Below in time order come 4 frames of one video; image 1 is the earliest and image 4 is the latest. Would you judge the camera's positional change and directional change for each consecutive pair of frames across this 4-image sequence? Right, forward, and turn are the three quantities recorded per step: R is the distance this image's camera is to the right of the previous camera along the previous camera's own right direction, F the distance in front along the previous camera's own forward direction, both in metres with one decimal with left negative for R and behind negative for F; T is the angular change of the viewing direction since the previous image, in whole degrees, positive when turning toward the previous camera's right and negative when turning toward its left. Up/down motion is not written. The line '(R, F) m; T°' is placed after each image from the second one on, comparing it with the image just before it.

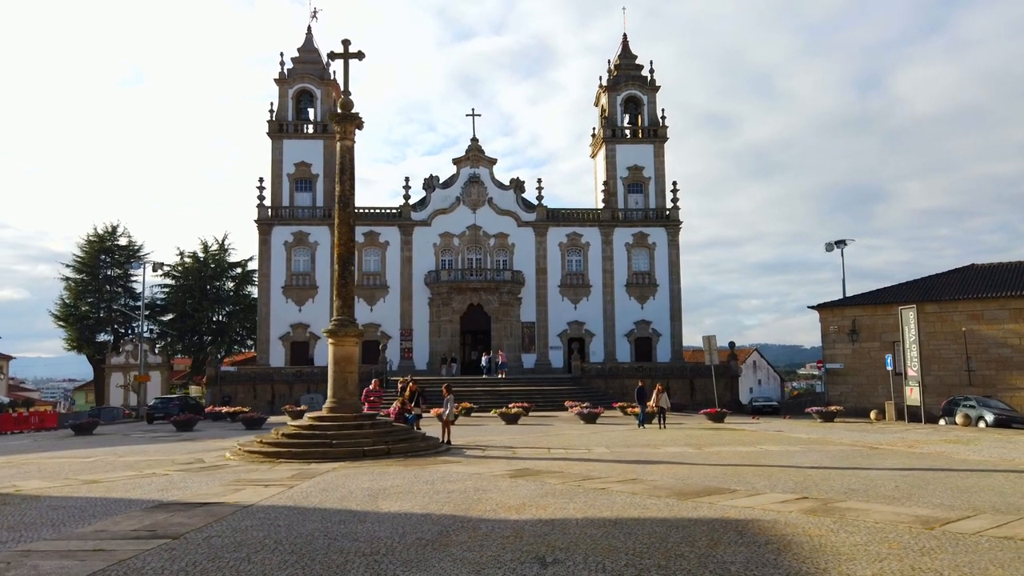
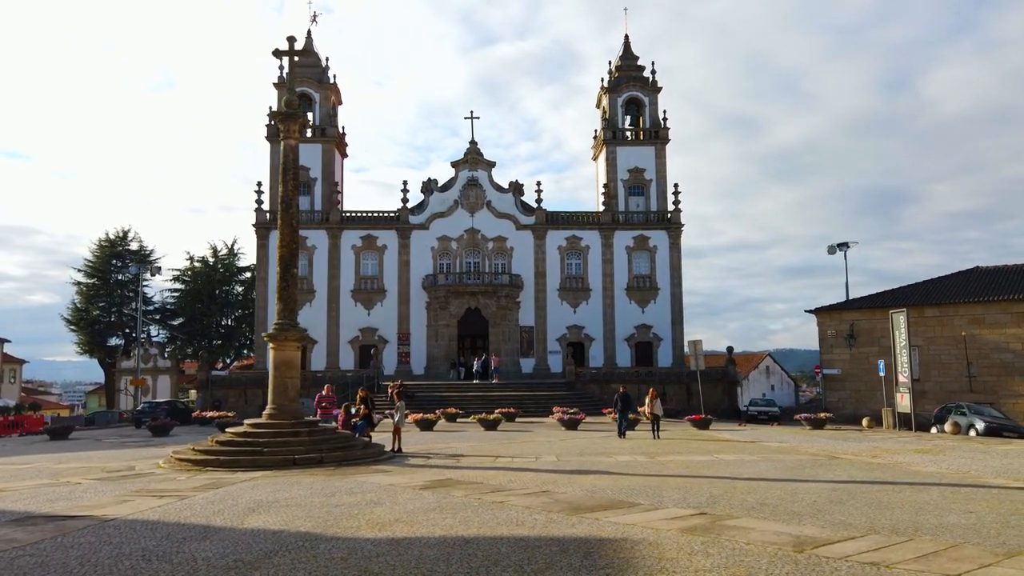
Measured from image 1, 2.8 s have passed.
(+1.5, +0.6) m; -2°
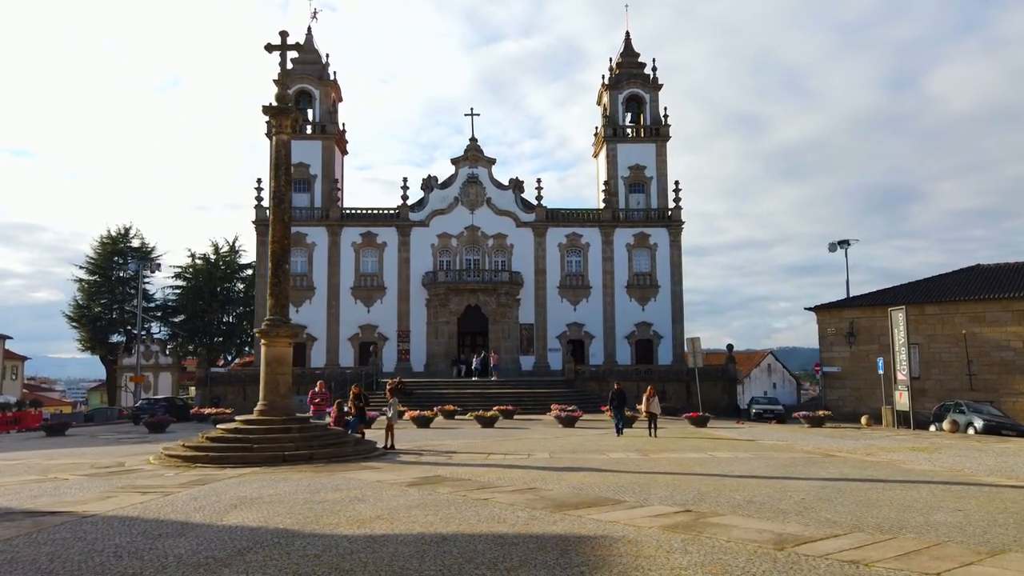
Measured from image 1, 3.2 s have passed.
(+0.2, +0.1) m; 0°
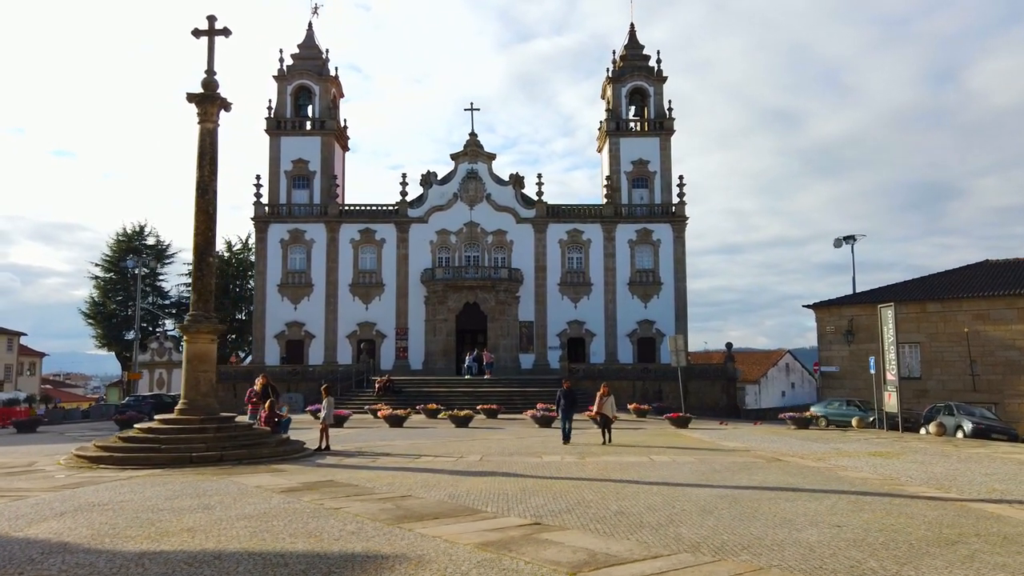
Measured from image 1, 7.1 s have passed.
(+1.8, +0.8) m; -2°
